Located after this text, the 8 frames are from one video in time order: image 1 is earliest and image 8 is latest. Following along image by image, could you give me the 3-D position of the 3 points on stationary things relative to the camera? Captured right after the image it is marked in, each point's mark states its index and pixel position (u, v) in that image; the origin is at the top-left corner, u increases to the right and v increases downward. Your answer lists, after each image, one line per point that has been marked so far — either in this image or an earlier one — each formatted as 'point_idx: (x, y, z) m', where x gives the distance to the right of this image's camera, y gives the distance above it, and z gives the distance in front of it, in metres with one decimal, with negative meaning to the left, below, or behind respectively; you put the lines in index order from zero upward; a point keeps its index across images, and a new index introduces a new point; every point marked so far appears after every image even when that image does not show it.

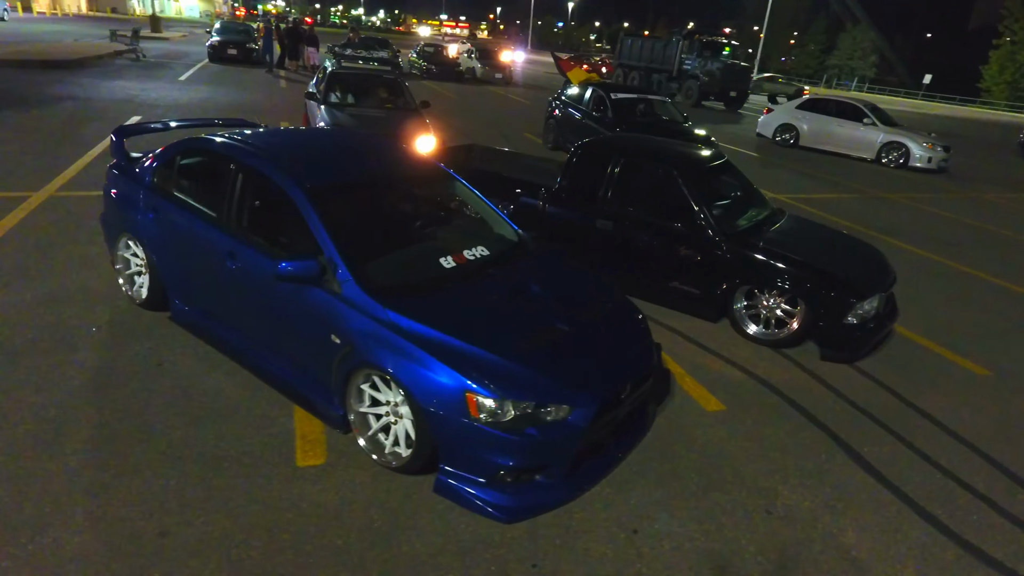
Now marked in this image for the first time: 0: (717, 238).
0: (+1.8, +0.5, +5.7) m
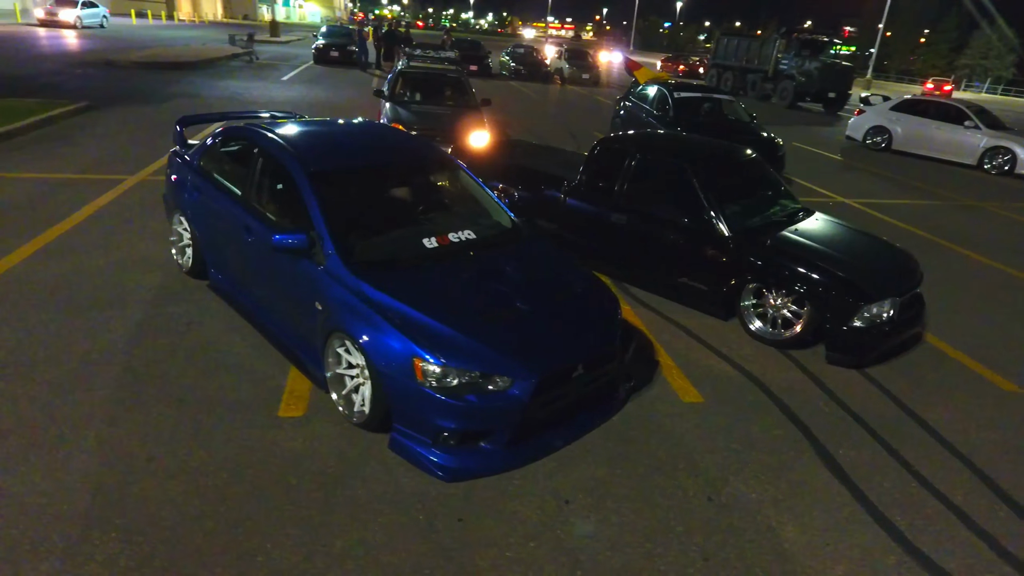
0: (+1.9, +0.5, +5.7) m
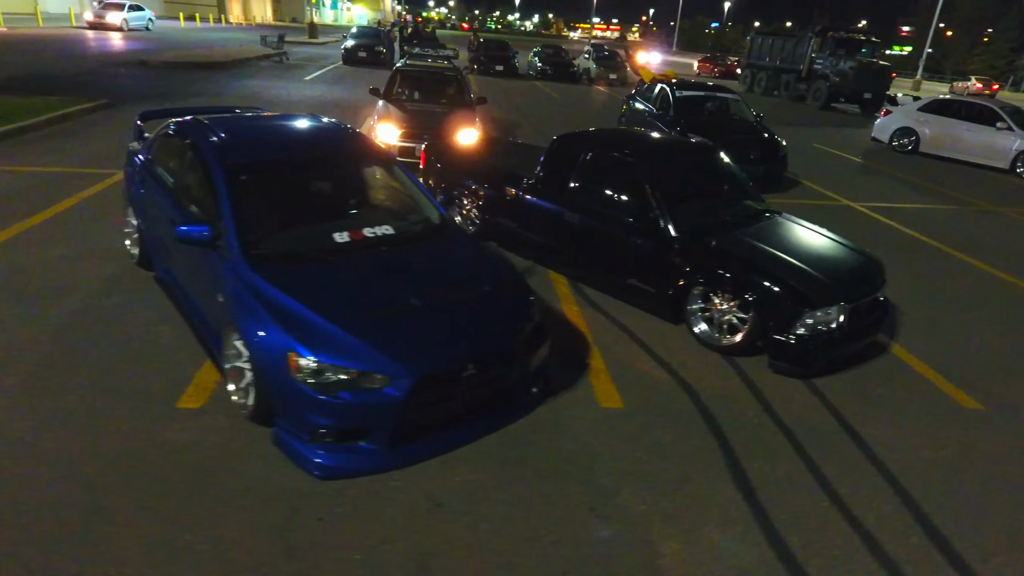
0: (+1.3, +0.5, +5.5) m
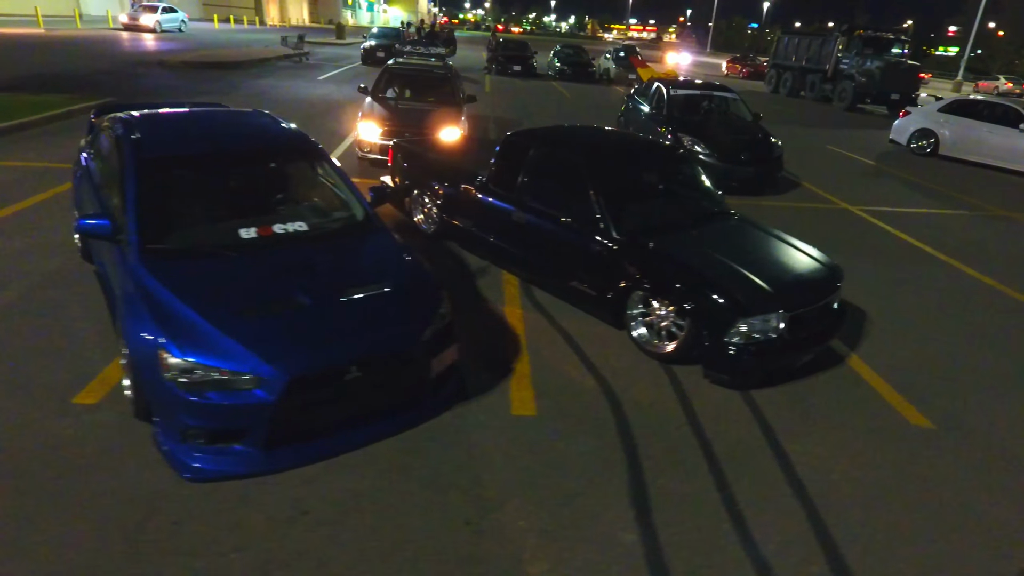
0: (+0.8, +0.4, +5.2) m
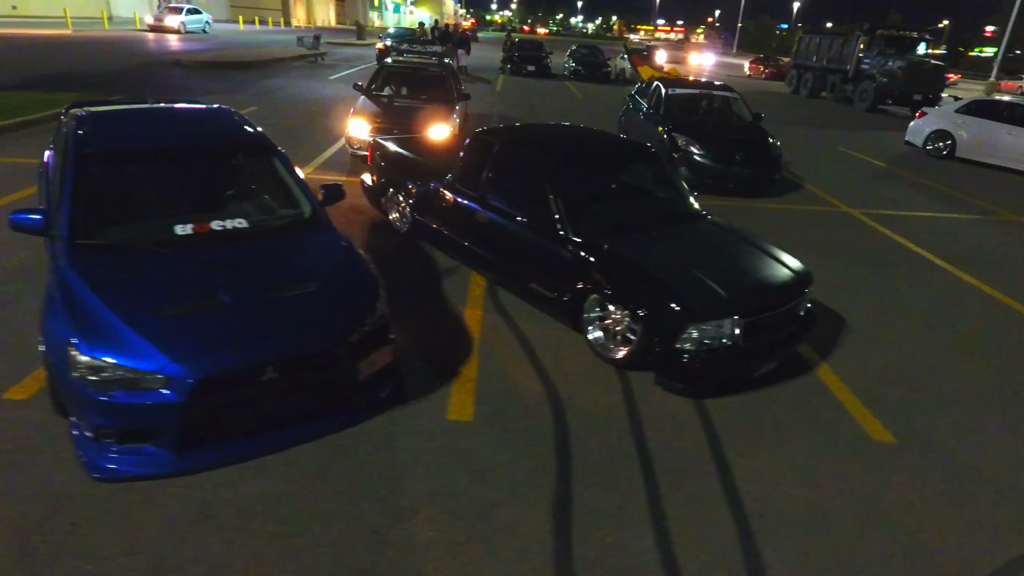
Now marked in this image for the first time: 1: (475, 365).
0: (+0.4, +0.4, +5.1) m
1: (-0.3, -0.6, +4.7) m
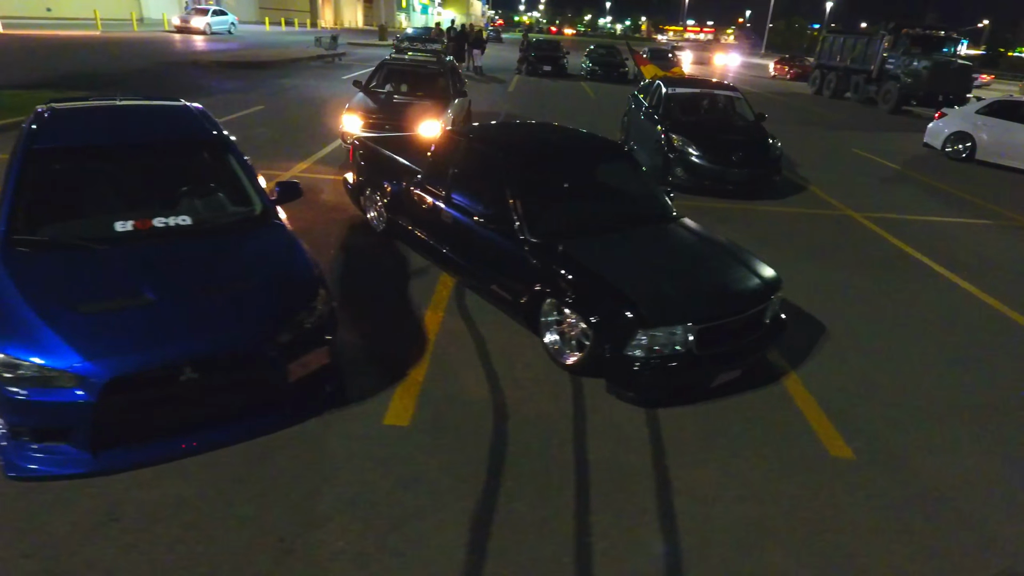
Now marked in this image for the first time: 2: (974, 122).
0: (+0.1, +0.4, +4.9) m
1: (-0.6, -0.6, +4.6) m
2: (+9.7, +3.5, +13.4) m
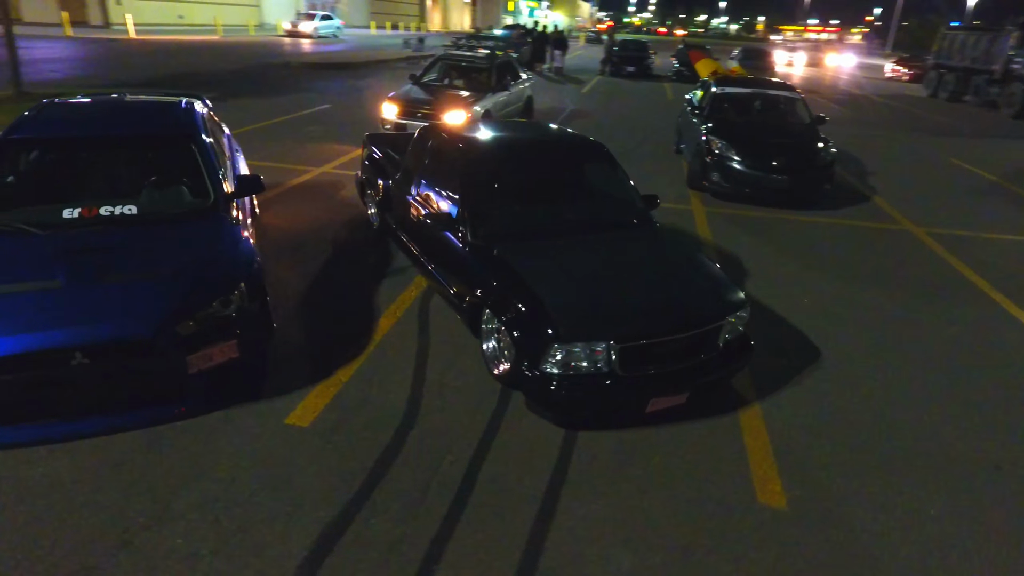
0: (-0.3, +0.4, +4.7) m
1: (-1.1, -0.6, +4.5) m
2: (+10.7, +2.9, +11.6) m
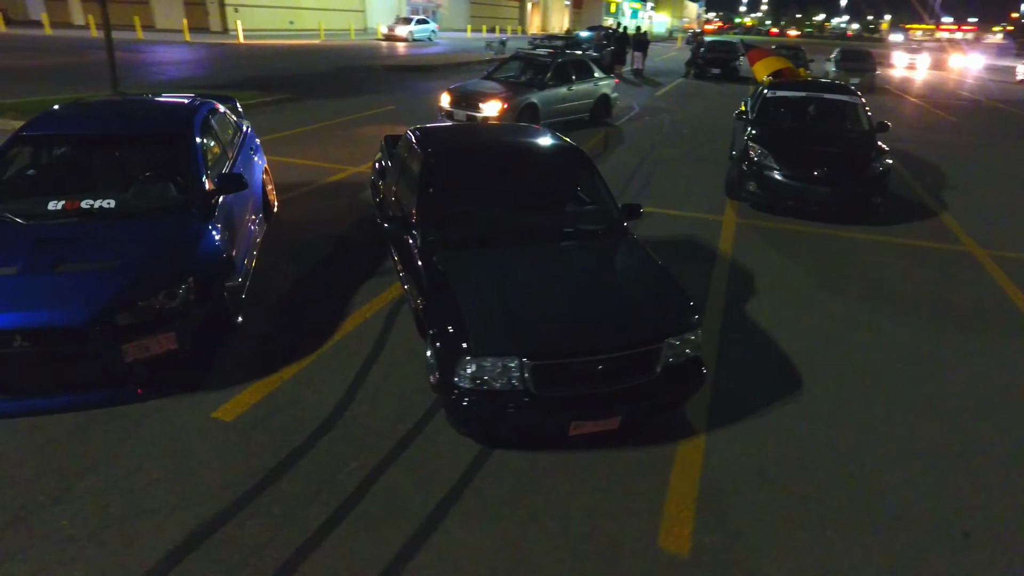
0: (-0.6, +0.3, +4.6) m
1: (-1.5, -0.6, +4.6) m
2: (+11.4, +2.2, +9.8) m
